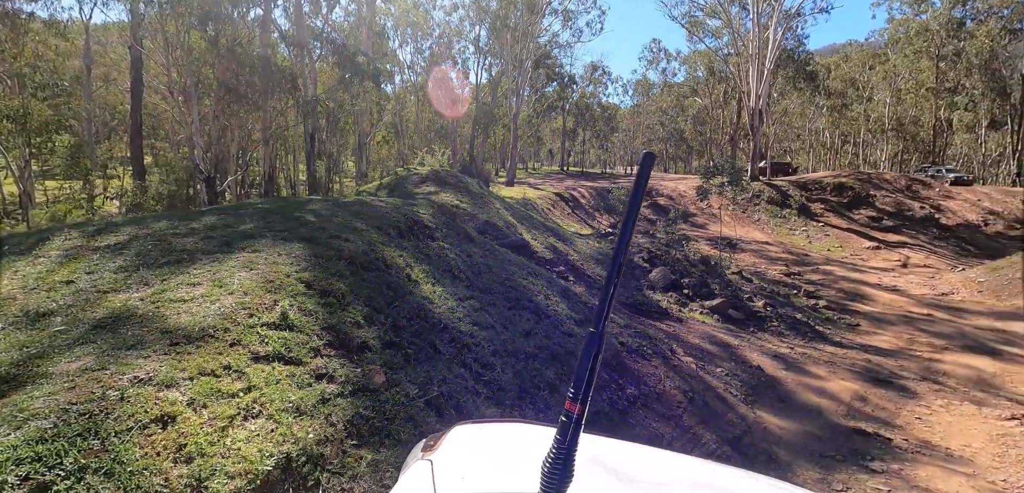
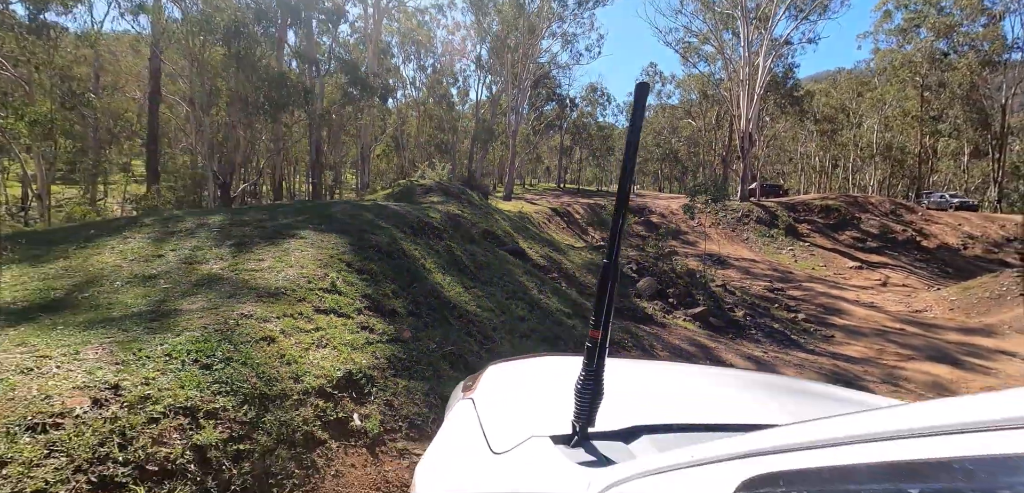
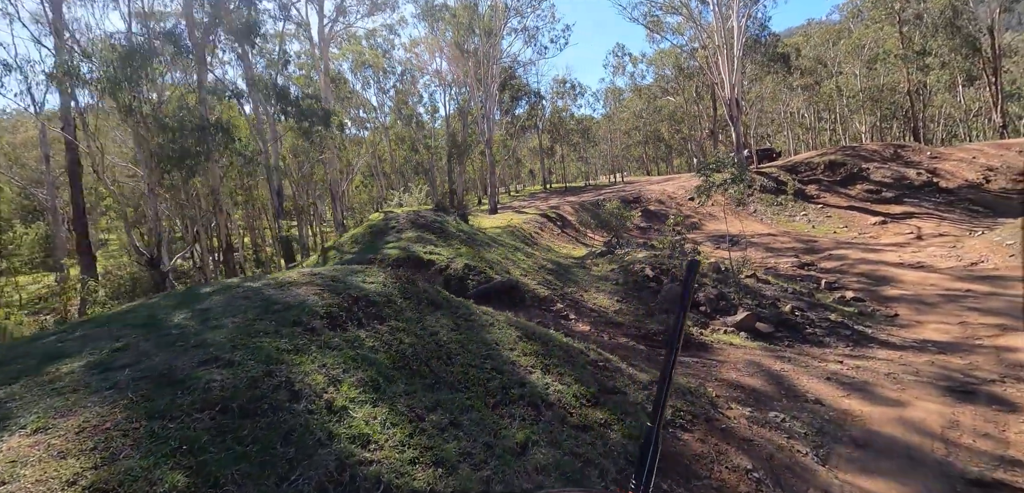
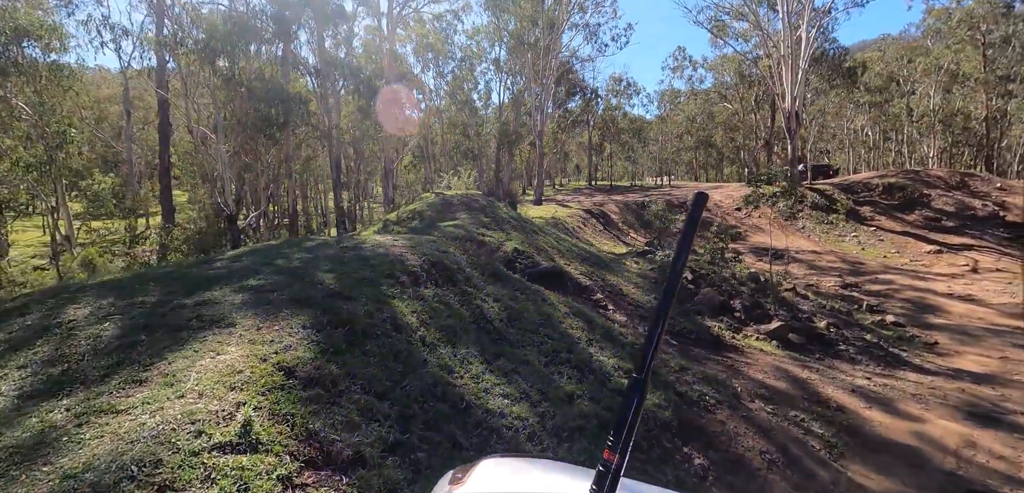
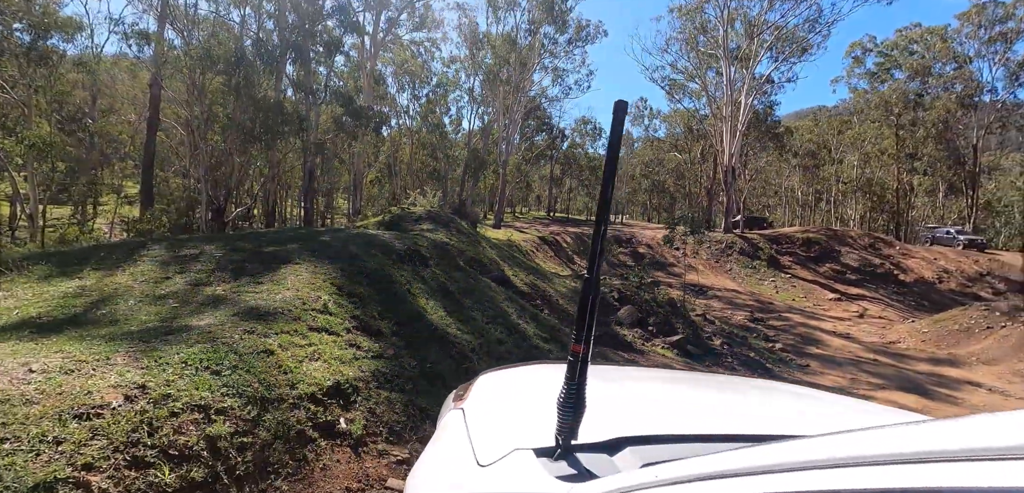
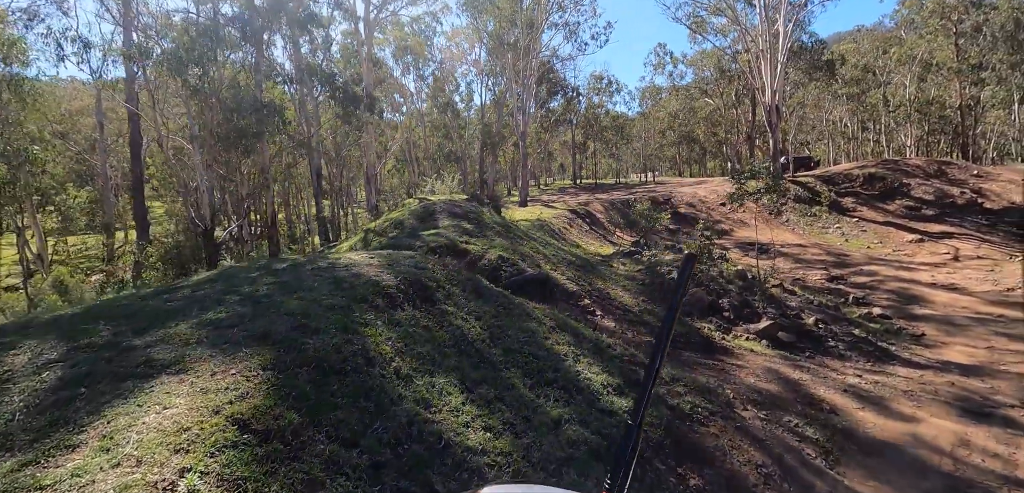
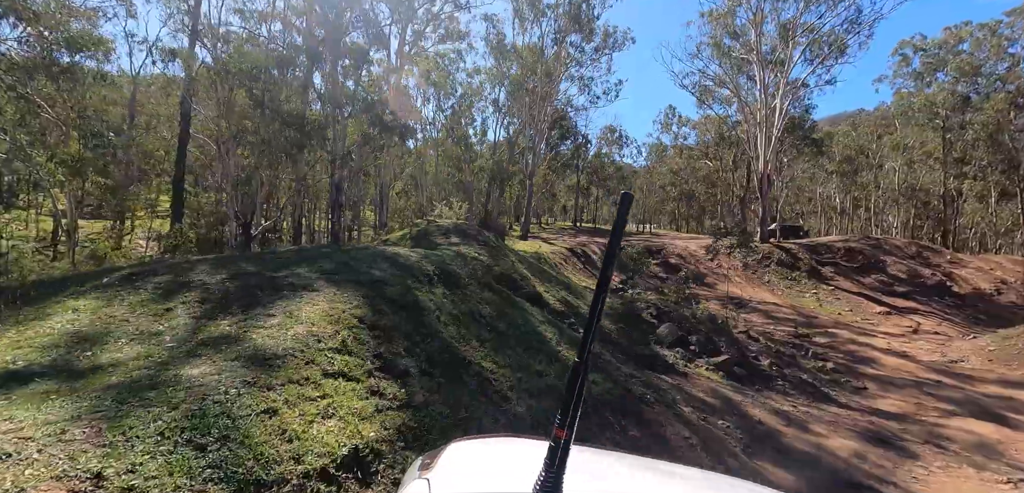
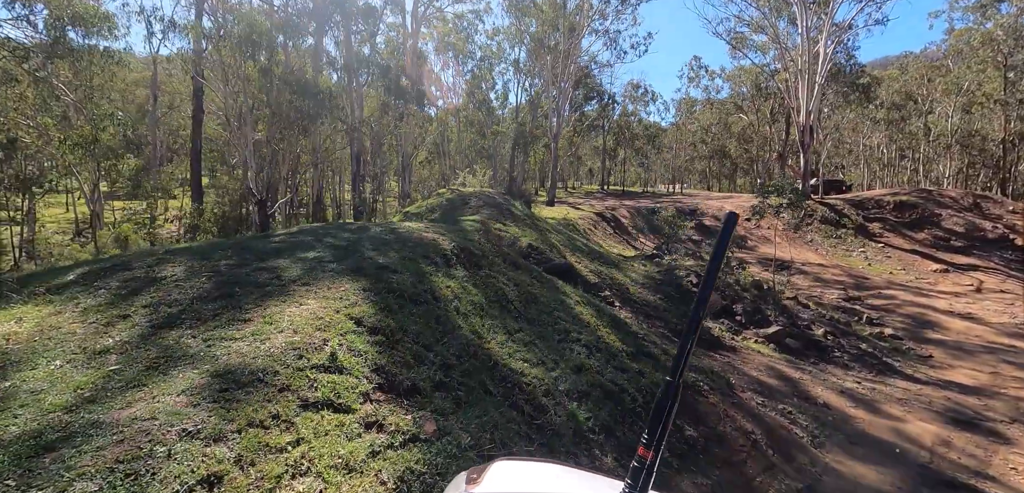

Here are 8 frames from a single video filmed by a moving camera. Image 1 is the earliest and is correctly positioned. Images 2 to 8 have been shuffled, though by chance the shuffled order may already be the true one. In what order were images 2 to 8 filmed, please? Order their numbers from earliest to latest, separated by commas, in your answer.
2, 5, 7, 8, 4, 6, 3
